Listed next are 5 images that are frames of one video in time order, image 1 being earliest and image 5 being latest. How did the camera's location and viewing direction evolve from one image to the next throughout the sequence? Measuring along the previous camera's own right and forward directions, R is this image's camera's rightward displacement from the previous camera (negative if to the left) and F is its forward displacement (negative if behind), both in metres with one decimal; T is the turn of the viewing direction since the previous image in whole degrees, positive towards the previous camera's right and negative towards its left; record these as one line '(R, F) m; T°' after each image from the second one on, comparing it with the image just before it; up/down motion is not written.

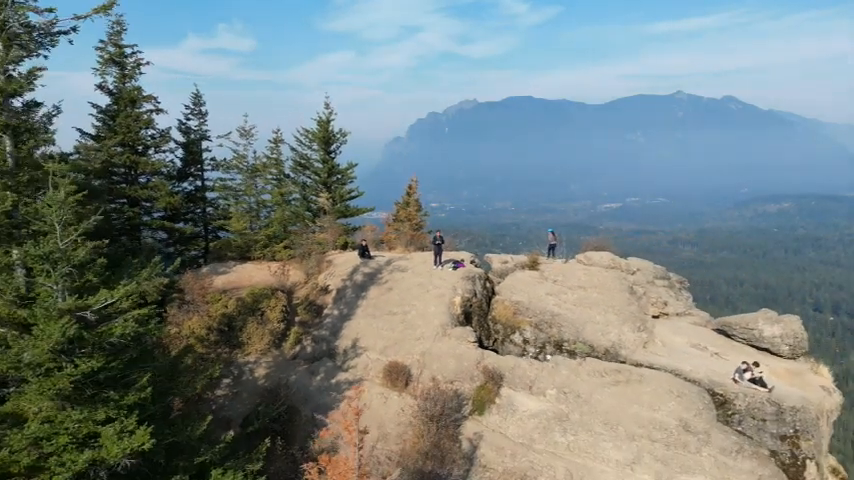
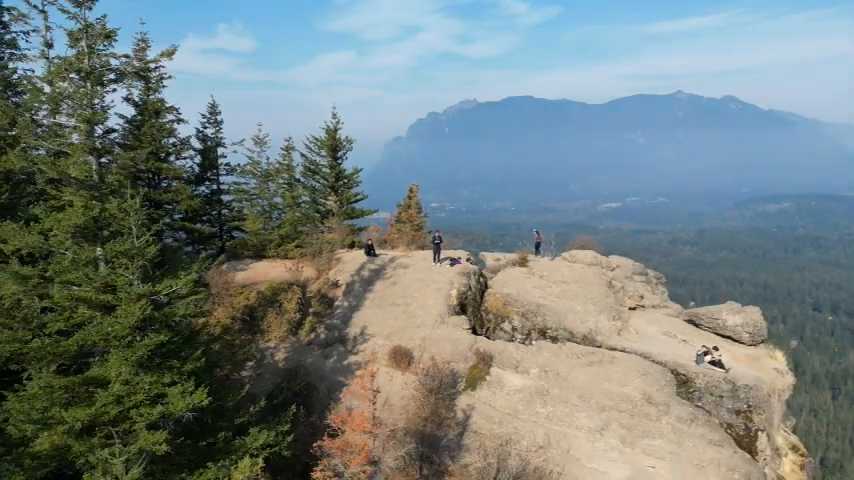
(0.0, -2.6) m; 0°
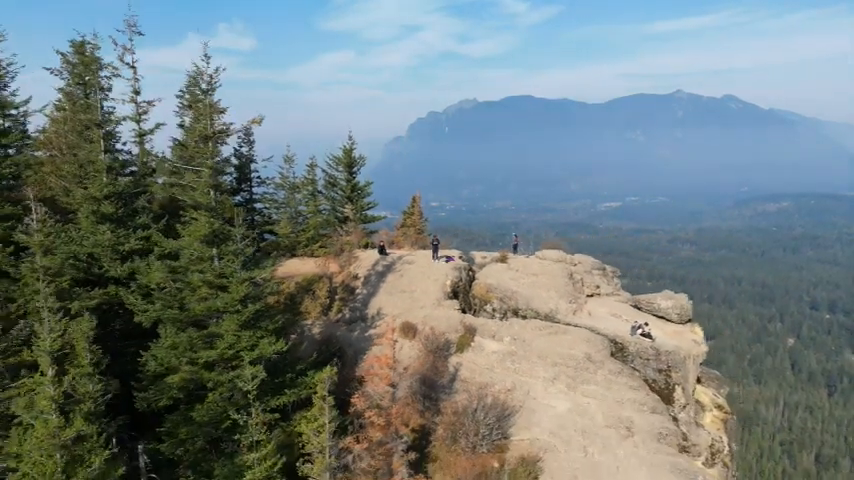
(0.0, -7.0) m; 0°
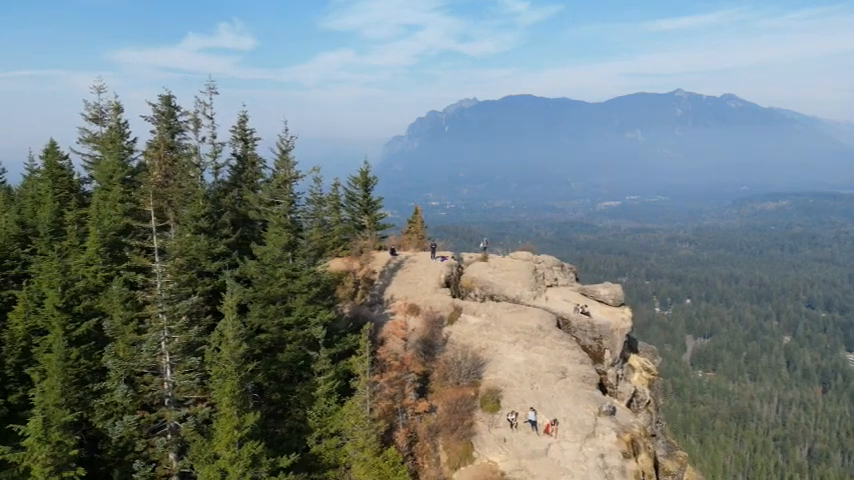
(0.0, -10.9) m; 0°
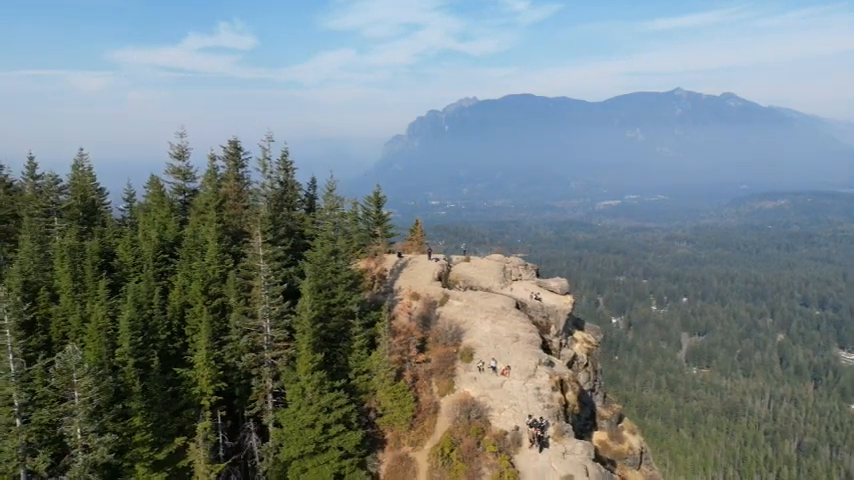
(+0.2, -15.8) m; 0°
